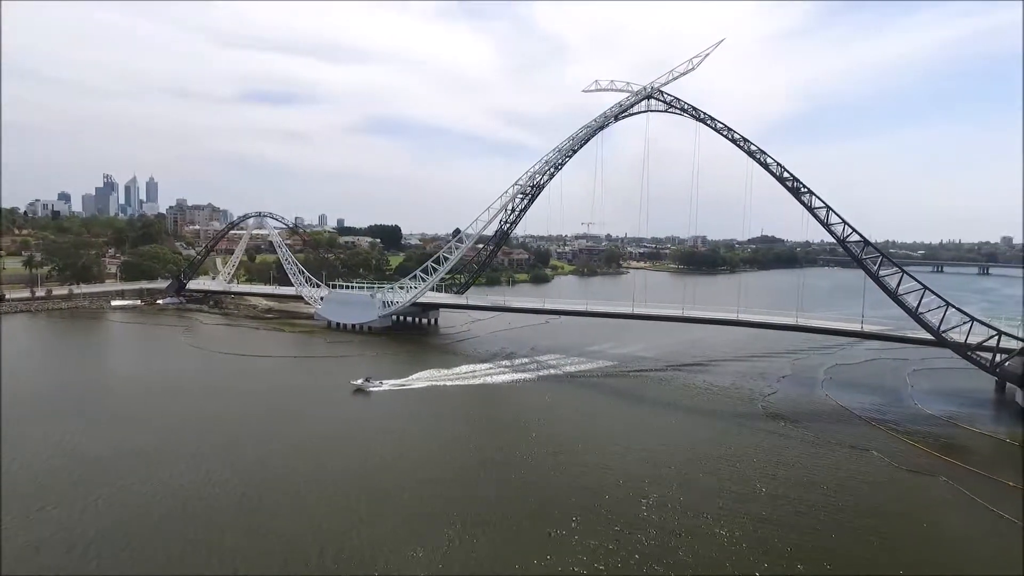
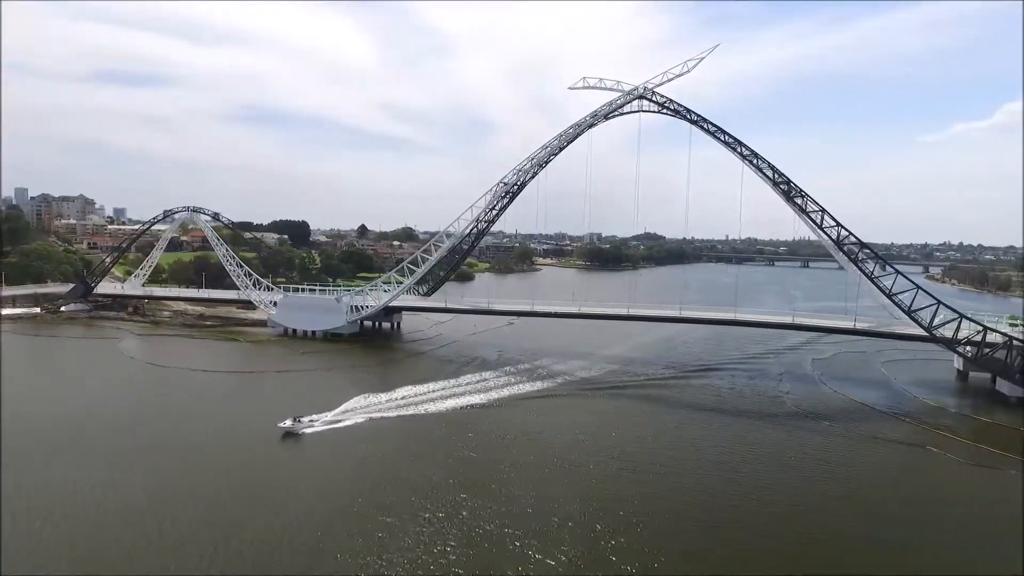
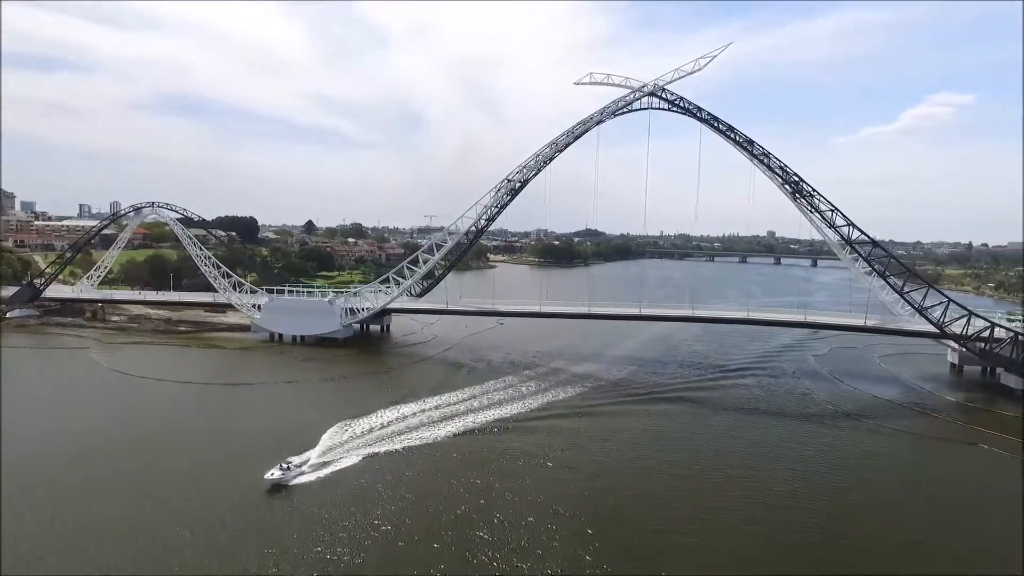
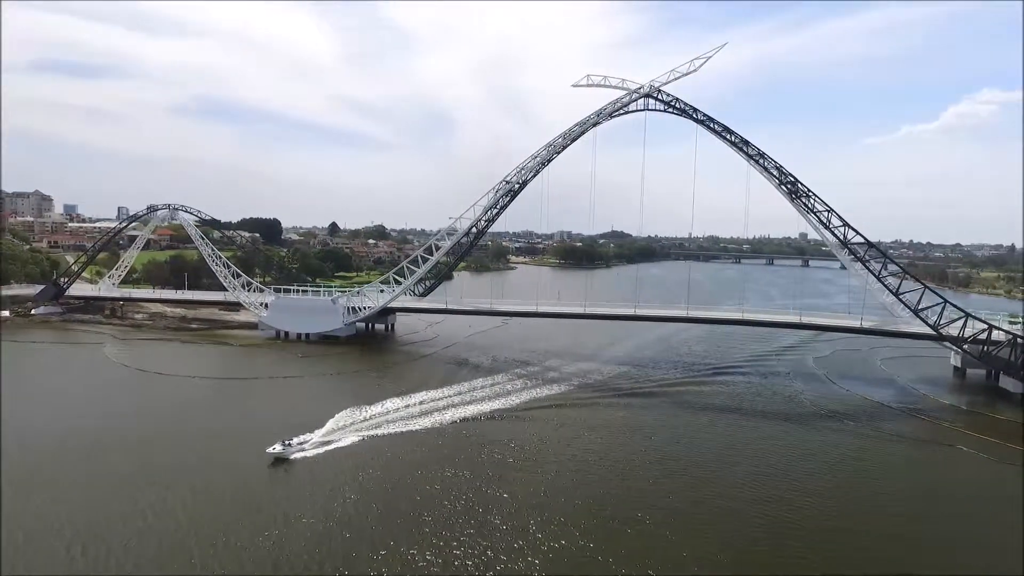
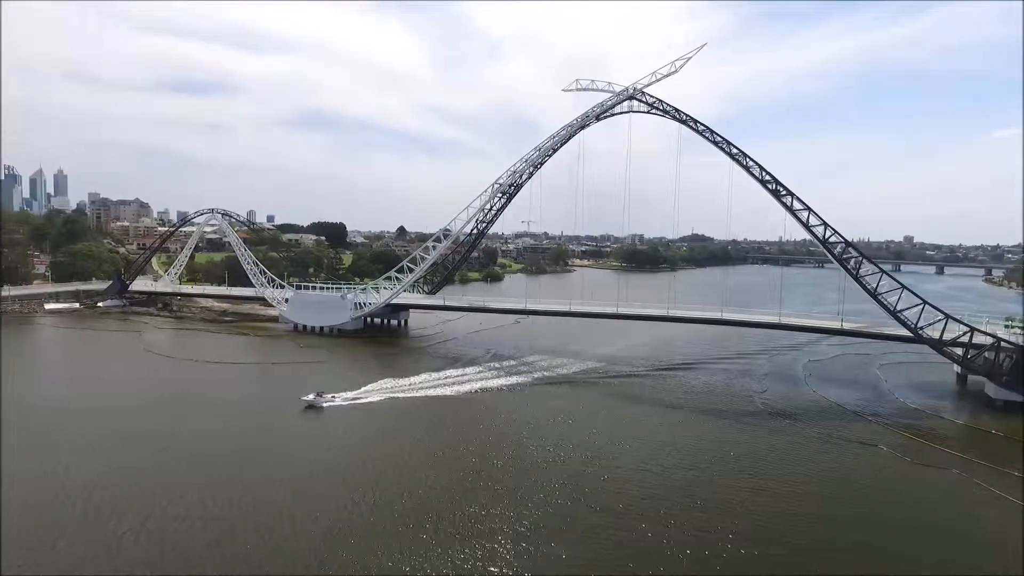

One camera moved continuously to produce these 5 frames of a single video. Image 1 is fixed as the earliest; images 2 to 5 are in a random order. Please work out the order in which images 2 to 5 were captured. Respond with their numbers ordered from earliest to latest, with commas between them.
5, 2, 4, 3
